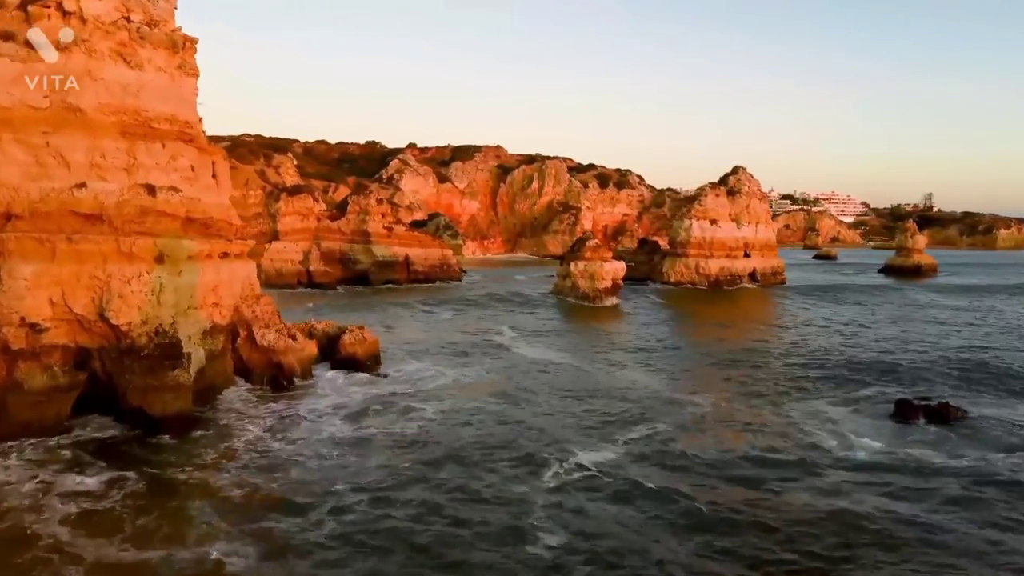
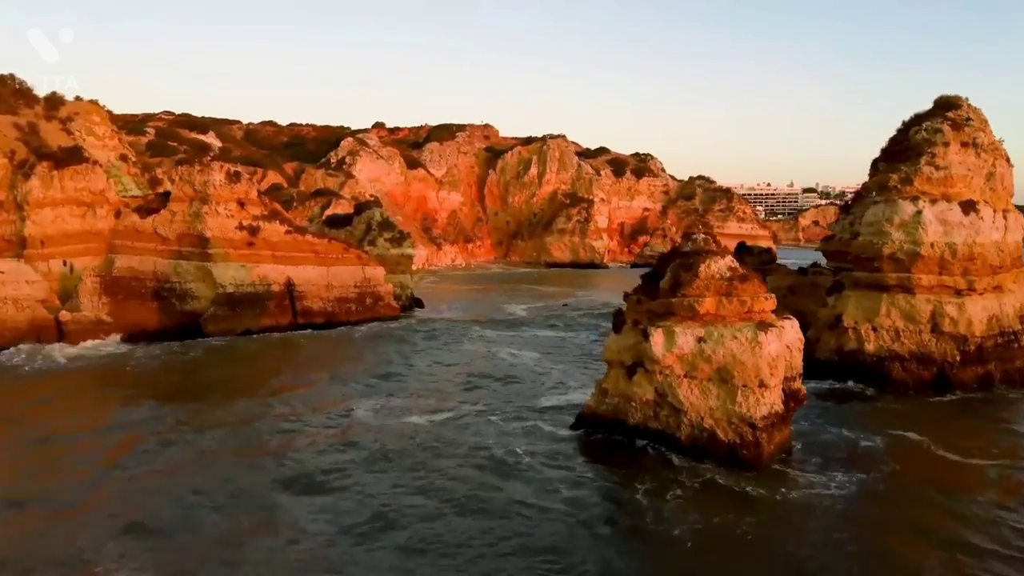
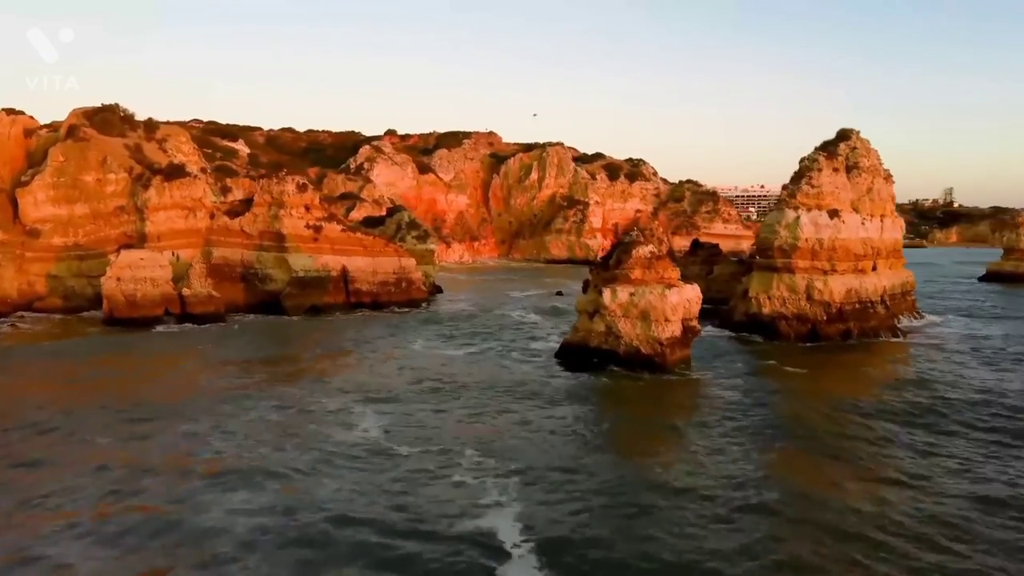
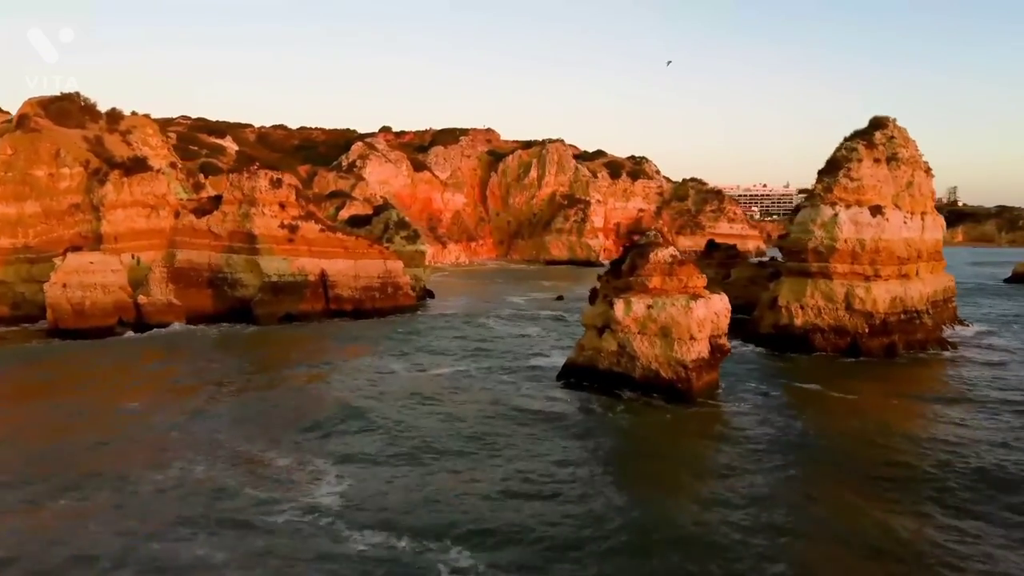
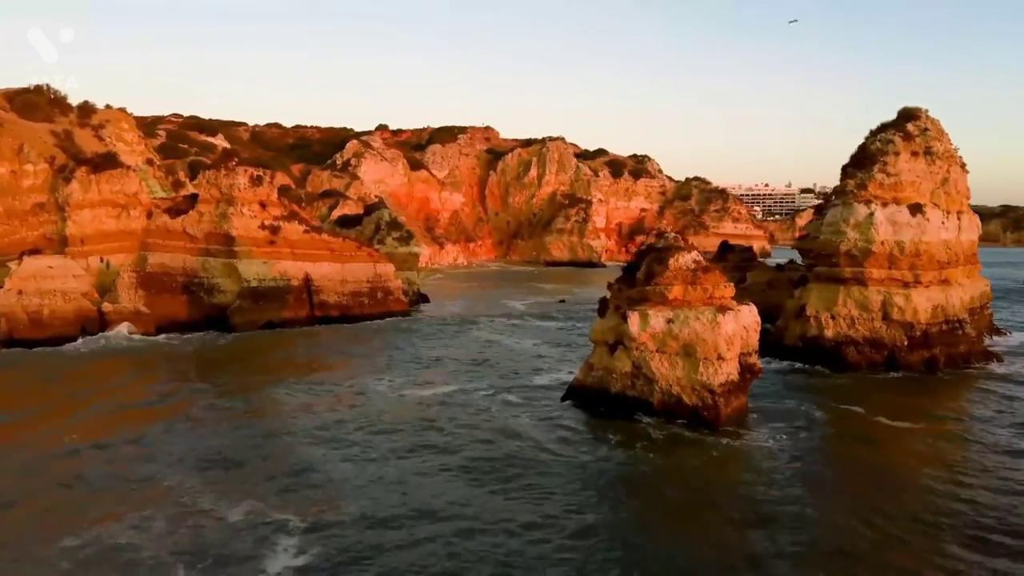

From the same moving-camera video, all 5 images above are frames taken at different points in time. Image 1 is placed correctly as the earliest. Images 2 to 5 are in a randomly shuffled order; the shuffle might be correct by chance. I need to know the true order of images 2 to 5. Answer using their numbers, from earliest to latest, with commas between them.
3, 4, 5, 2
